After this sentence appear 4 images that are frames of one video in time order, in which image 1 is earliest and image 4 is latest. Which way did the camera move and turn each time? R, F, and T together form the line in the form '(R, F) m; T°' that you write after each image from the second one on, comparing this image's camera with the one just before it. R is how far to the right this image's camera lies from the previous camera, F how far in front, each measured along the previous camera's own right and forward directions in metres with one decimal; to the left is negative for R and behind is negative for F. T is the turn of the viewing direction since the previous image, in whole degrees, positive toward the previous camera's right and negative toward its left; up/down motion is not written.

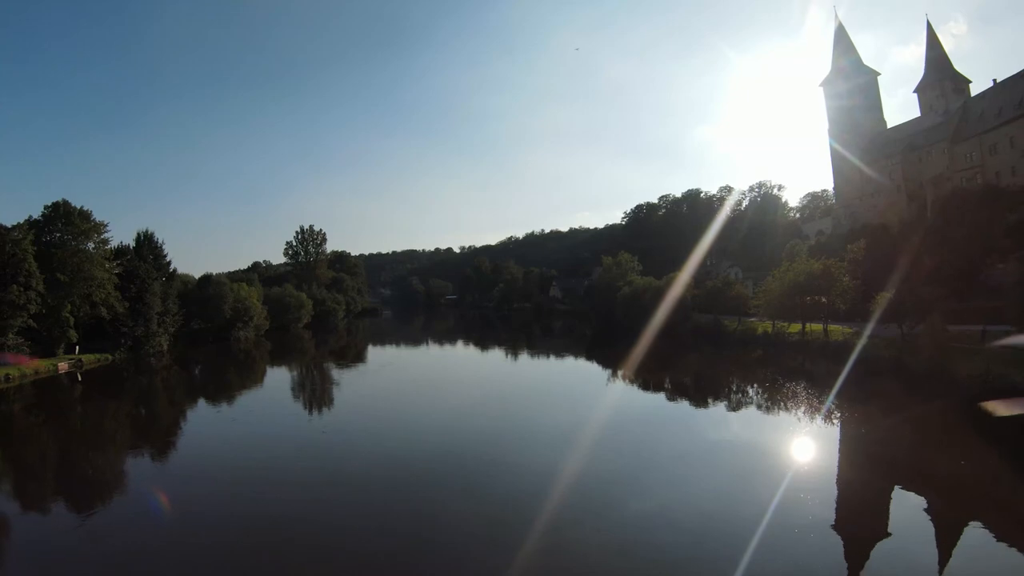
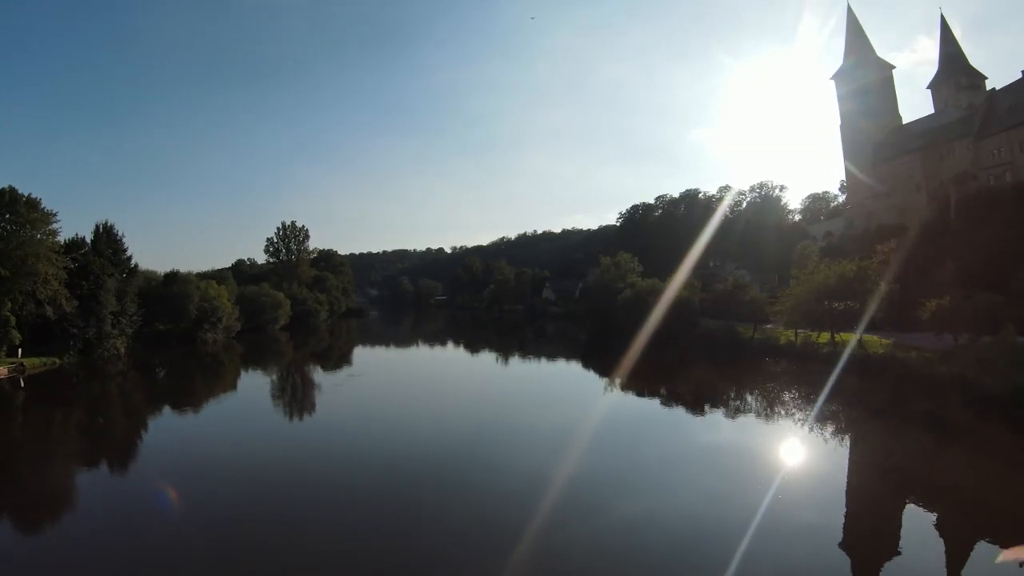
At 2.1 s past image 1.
(0.0, +1.2) m; +1°
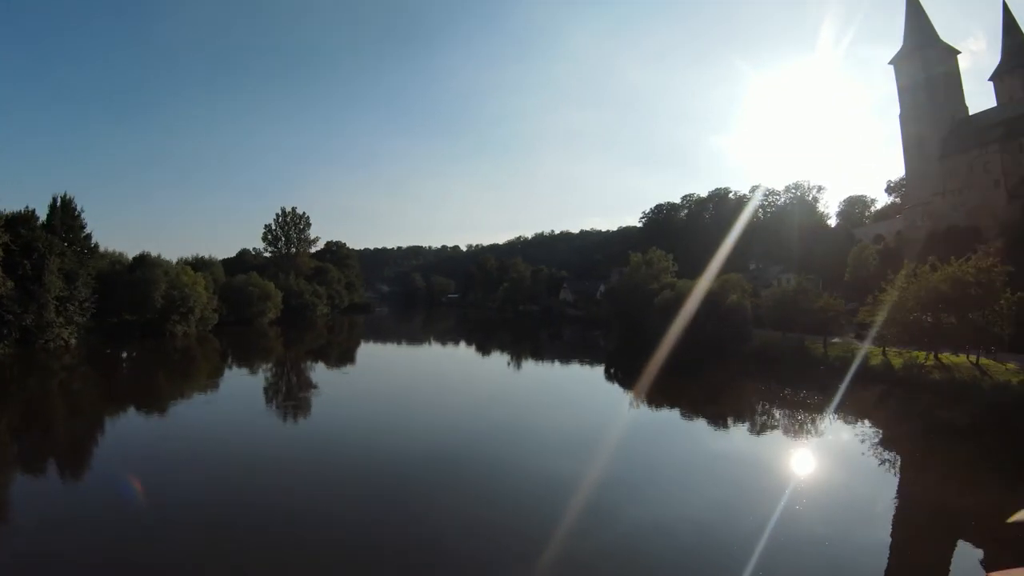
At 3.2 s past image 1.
(0.0, +2.0) m; -1°
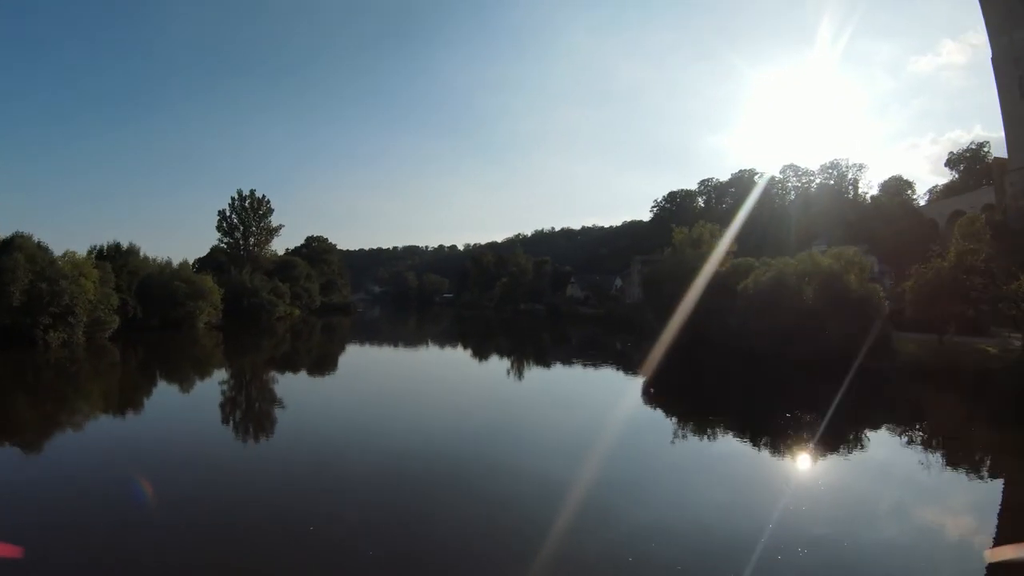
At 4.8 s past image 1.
(0.0, +3.6) m; 0°
